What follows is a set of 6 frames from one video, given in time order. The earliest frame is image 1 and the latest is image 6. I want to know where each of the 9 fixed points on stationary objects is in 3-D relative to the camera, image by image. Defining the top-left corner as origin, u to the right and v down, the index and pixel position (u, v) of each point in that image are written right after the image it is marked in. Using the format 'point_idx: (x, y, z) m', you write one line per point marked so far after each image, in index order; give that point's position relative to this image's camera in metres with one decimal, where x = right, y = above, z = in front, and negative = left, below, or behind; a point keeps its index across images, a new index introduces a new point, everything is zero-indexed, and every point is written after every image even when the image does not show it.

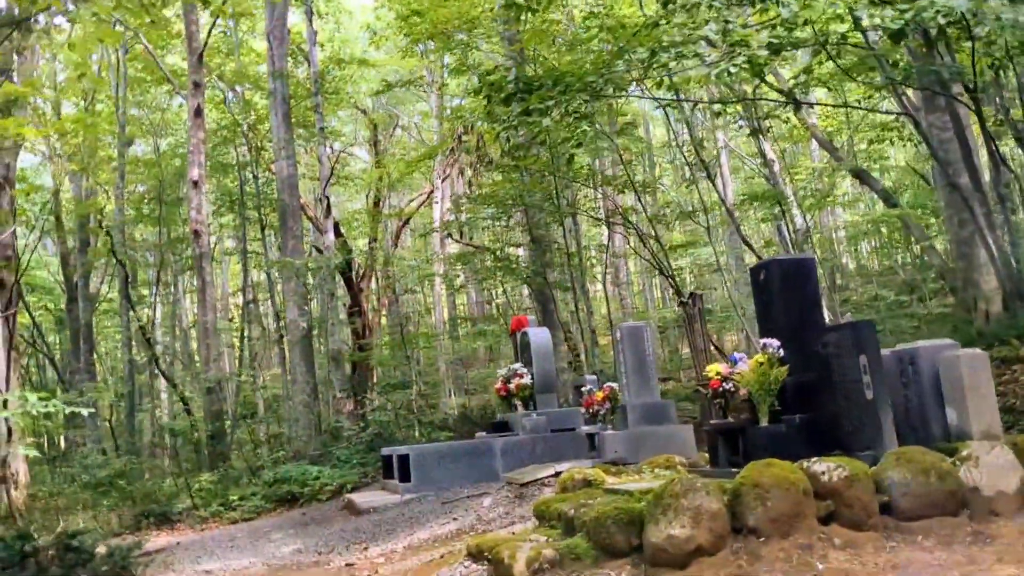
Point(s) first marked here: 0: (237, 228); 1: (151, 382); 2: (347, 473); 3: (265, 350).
0: (-5.6, +1.2, +15.7) m
1: (-7.0, -1.8, +14.9) m
2: (-2.1, -2.5, +10.1) m
3: (-5.2, -1.3, +16.0) m
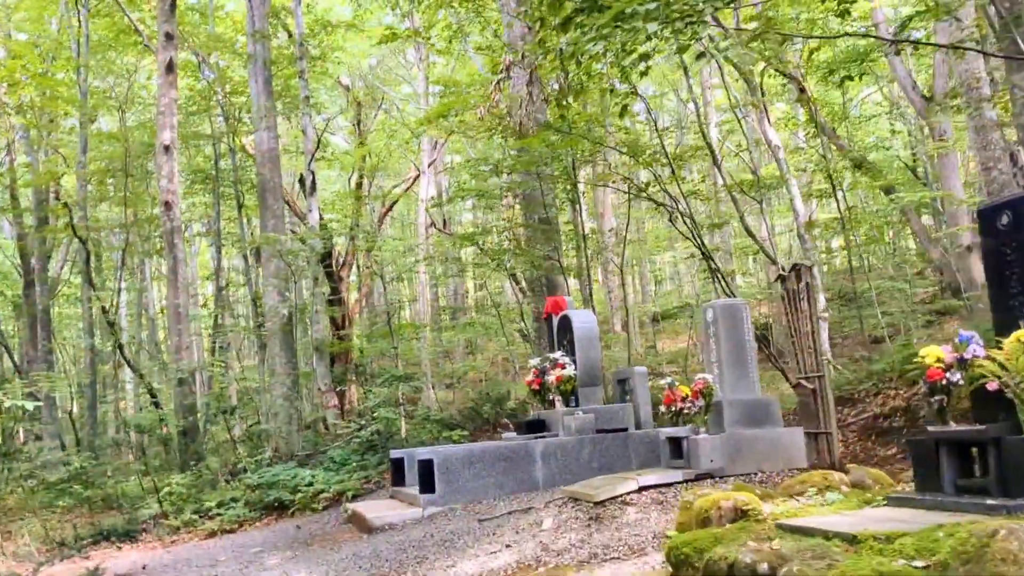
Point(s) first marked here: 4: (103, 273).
0: (-5.8, +1.5, +14.6) m
1: (-7.2, -1.6, +13.9) m
2: (-2.1, -2.3, +9.2) m
3: (-5.4, -1.1, +15.0) m
4: (-7.6, +0.2, +14.3) m
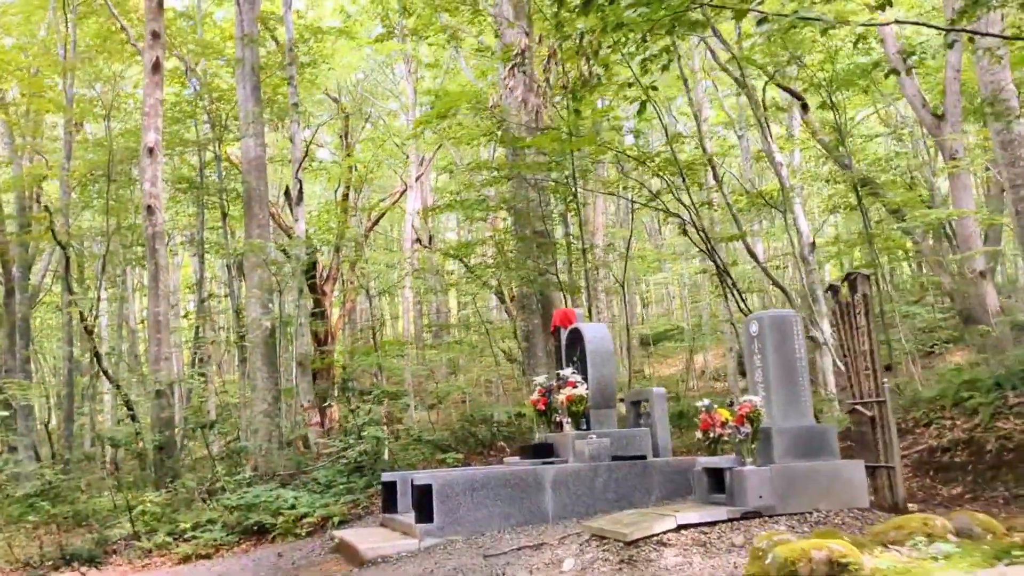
0: (-5.9, +1.3, +14.2) m
1: (-7.3, -1.7, +13.3) m
2: (-2.1, -2.4, +8.8) m
3: (-5.5, -1.2, +14.5) m
4: (-7.8, +0.1, +13.8) m
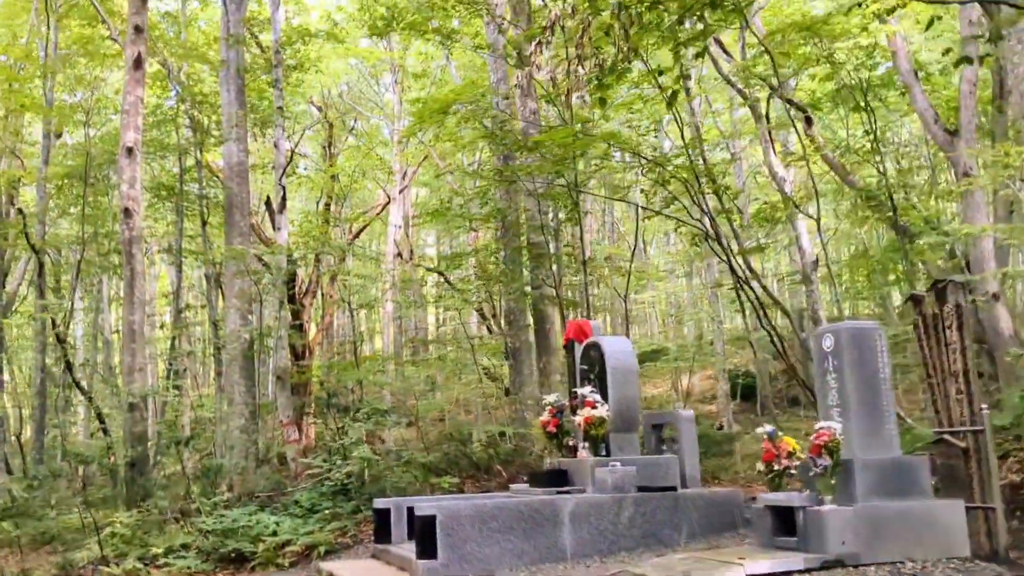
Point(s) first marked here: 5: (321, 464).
0: (-6.0, +1.2, +13.7) m
1: (-7.5, -1.8, +12.7) m
2: (-2.2, -2.5, +8.3) m
3: (-5.7, -1.4, +13.9) m
4: (-7.9, 0.0, +13.2) m
5: (-2.5, -2.2, +9.8) m
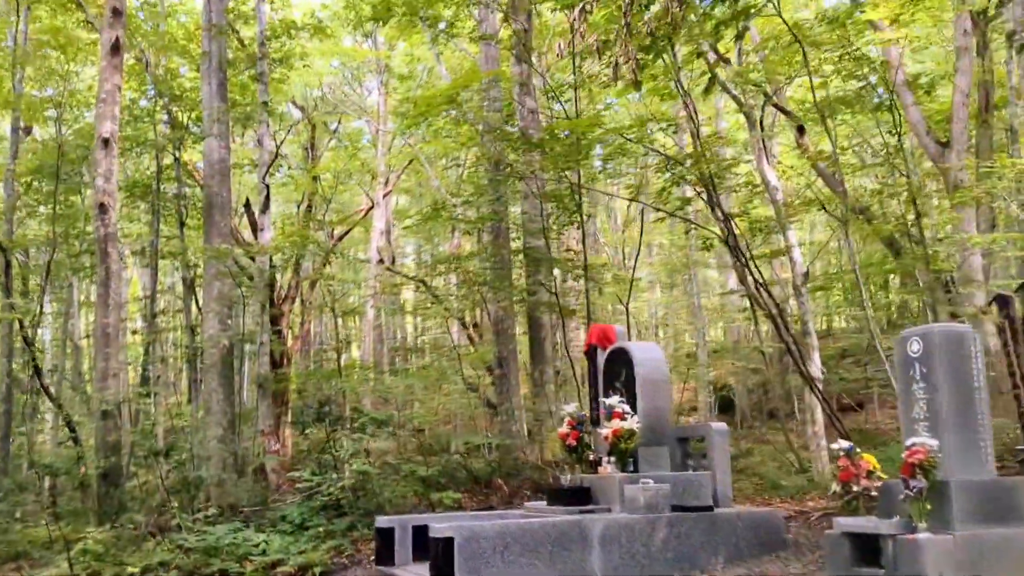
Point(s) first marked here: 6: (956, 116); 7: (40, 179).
0: (-6.2, +1.1, +13.2) m
1: (-7.7, -1.8, +12.2) m
2: (-2.3, -2.6, +7.9) m
3: (-5.9, -1.5, +13.5) m
4: (-8.1, 0.0, +12.7) m
5: (-2.6, -2.3, +9.4) m
6: (+6.0, +2.4, +10.4) m
7: (-7.3, +1.7, +11.9) m
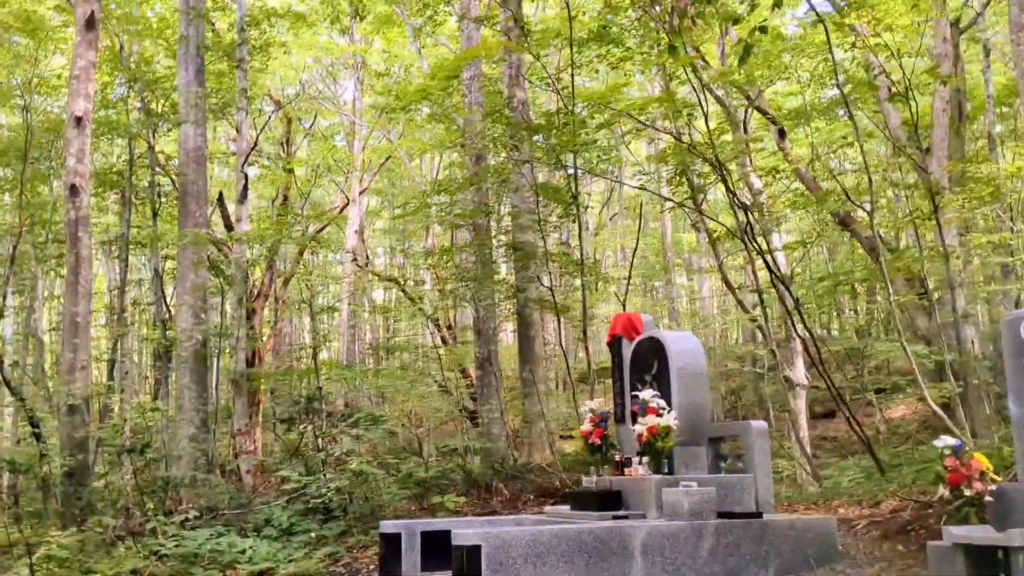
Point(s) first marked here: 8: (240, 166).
0: (-6.5, +1.2, +12.7) m
1: (-7.9, -1.7, +11.6) m
2: (-2.4, -2.5, +7.5) m
3: (-6.2, -1.4, +12.9) m
4: (-8.3, +0.1, +12.1) m
5: (-2.7, -2.2, +9.0) m
6: (+5.9, +2.3, +10.3) m
7: (-7.5, +1.8, +11.3) m
8: (-3.8, +1.7, +10.8) m
